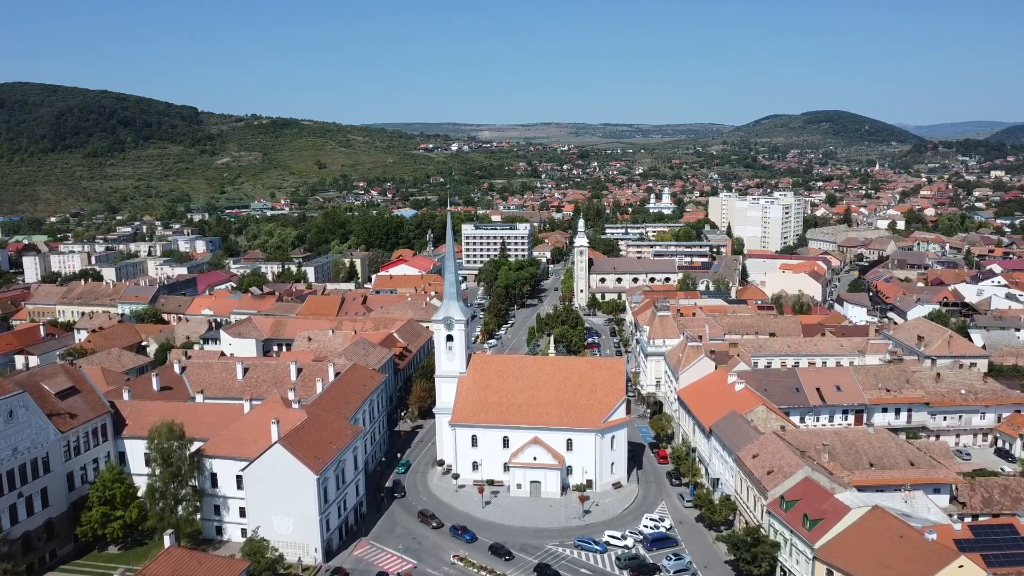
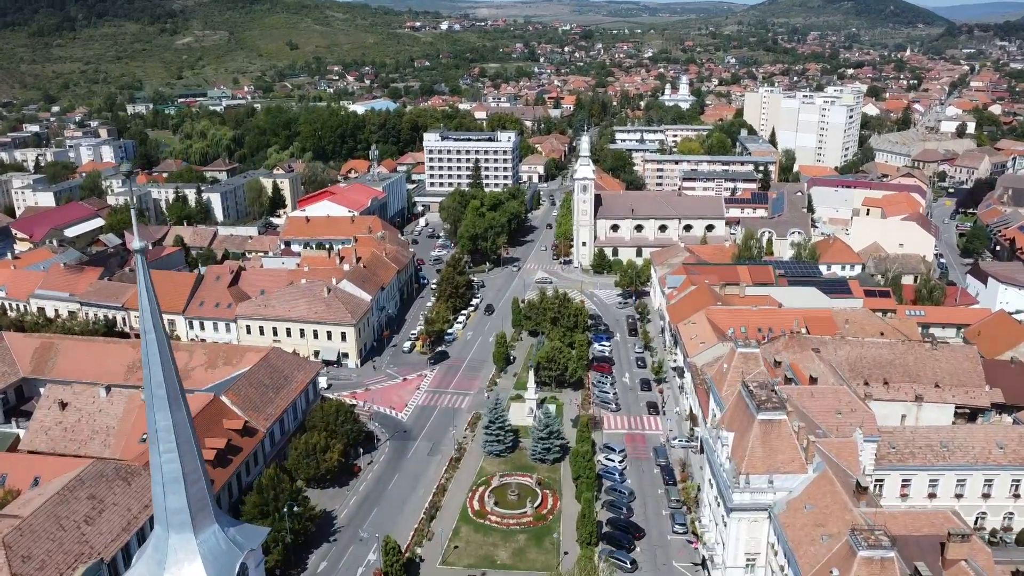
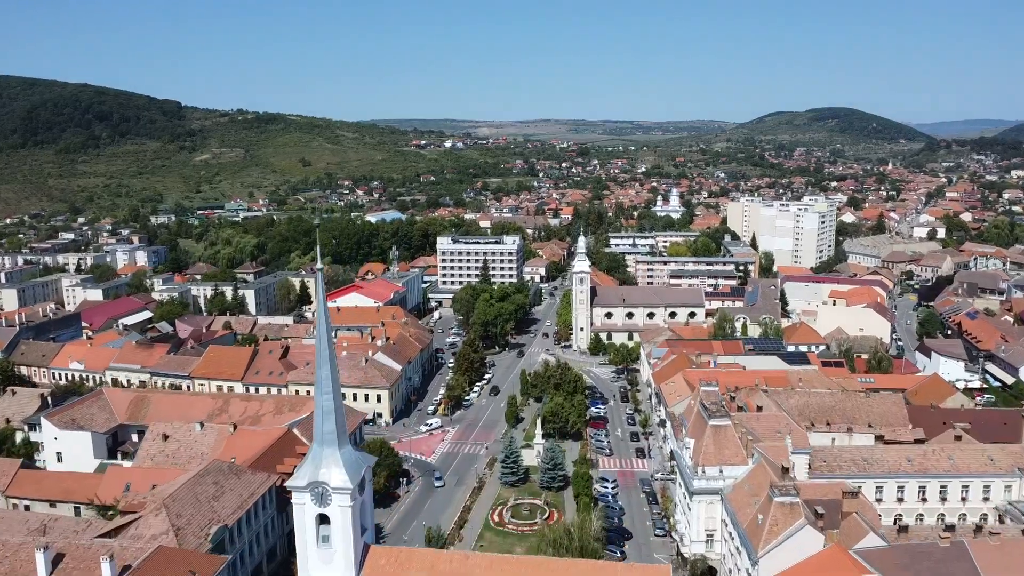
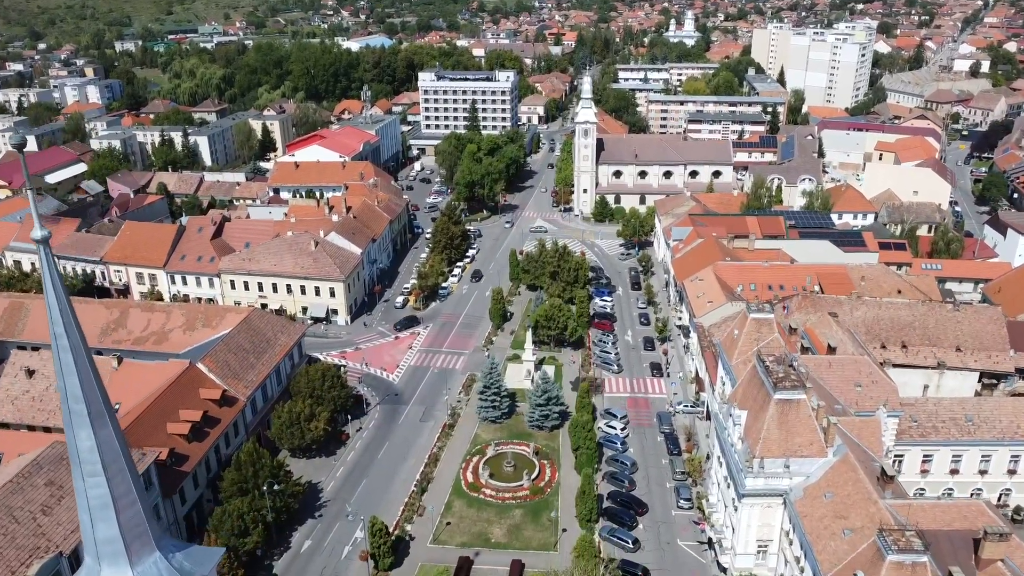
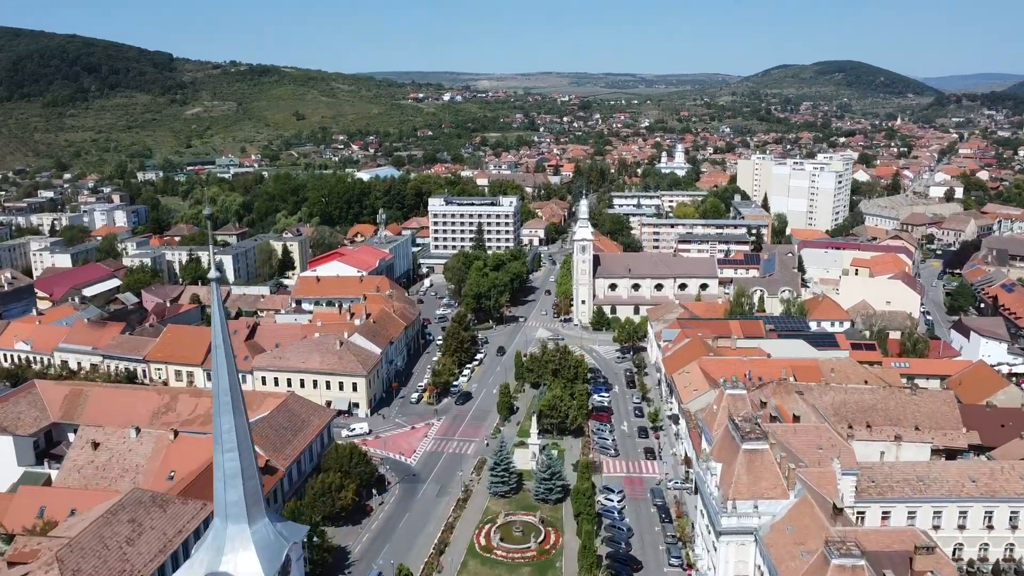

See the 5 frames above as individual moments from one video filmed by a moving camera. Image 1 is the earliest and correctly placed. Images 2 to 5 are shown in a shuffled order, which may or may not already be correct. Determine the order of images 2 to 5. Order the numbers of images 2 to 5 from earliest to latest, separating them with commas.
3, 5, 2, 4
